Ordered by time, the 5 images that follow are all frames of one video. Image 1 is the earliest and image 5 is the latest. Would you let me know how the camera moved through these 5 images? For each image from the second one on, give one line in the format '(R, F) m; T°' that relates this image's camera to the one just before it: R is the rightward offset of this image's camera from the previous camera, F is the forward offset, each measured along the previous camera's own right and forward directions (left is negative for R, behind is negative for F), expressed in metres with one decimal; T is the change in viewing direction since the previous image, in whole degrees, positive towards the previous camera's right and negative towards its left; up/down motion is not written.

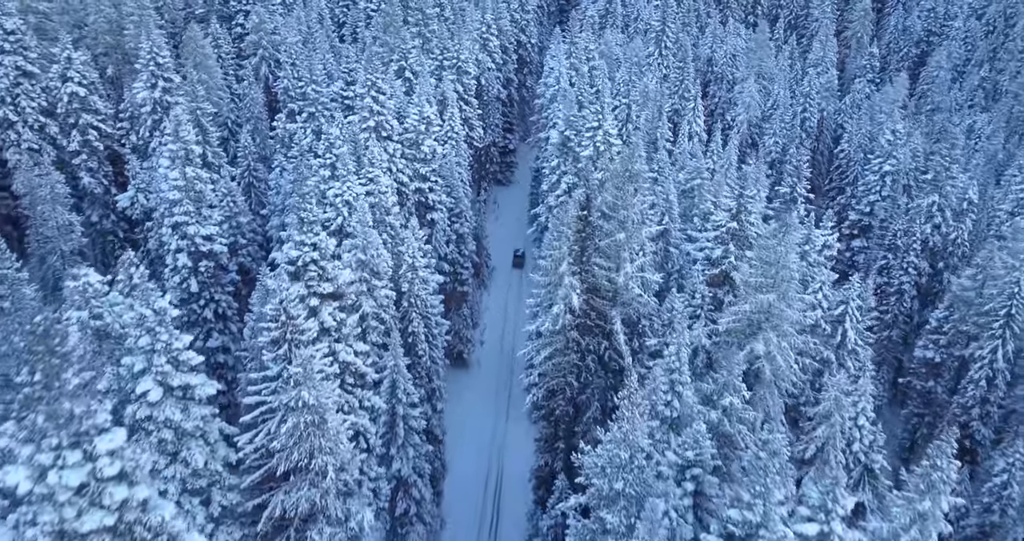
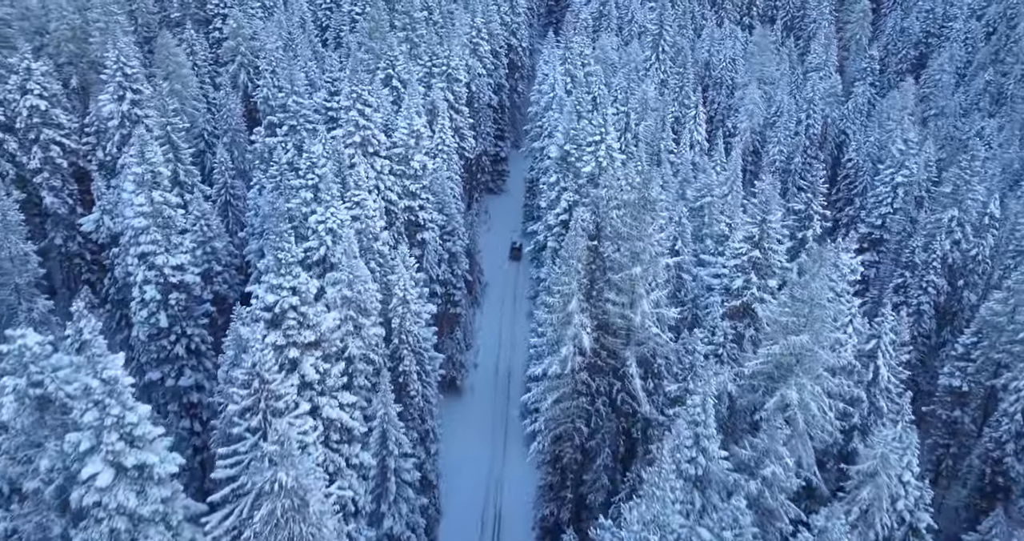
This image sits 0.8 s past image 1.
(-0.5, +2.7) m; +1°
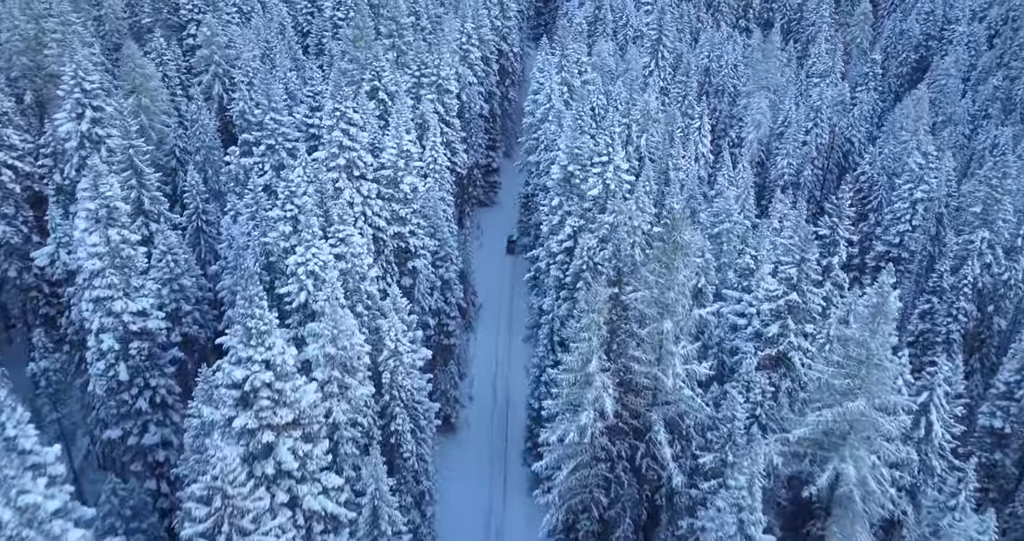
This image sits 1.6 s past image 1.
(-0.7, +3.2) m; +1°
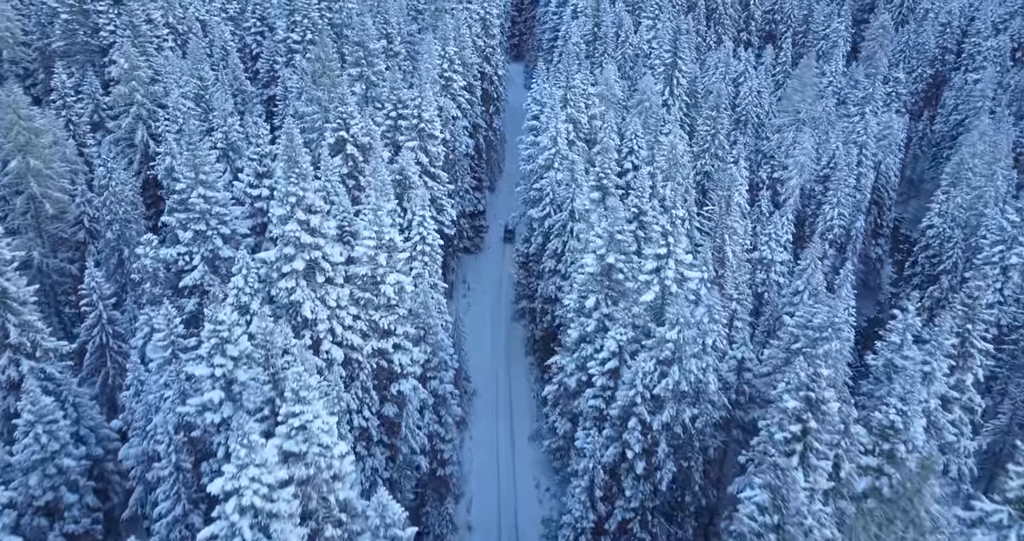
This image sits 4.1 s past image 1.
(-2.0, +9.5) m; +3°
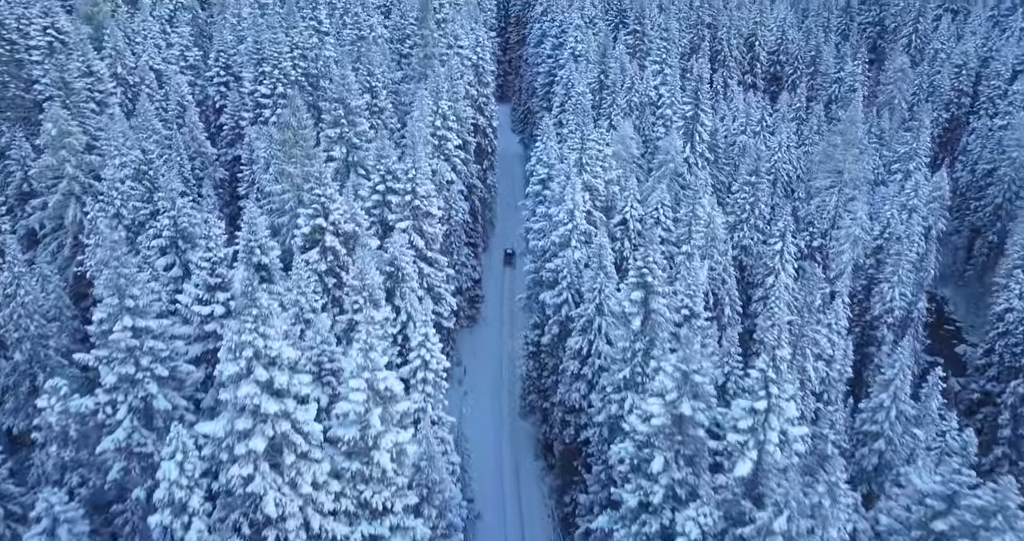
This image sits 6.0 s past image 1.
(-1.6, +6.8) m; +2°
